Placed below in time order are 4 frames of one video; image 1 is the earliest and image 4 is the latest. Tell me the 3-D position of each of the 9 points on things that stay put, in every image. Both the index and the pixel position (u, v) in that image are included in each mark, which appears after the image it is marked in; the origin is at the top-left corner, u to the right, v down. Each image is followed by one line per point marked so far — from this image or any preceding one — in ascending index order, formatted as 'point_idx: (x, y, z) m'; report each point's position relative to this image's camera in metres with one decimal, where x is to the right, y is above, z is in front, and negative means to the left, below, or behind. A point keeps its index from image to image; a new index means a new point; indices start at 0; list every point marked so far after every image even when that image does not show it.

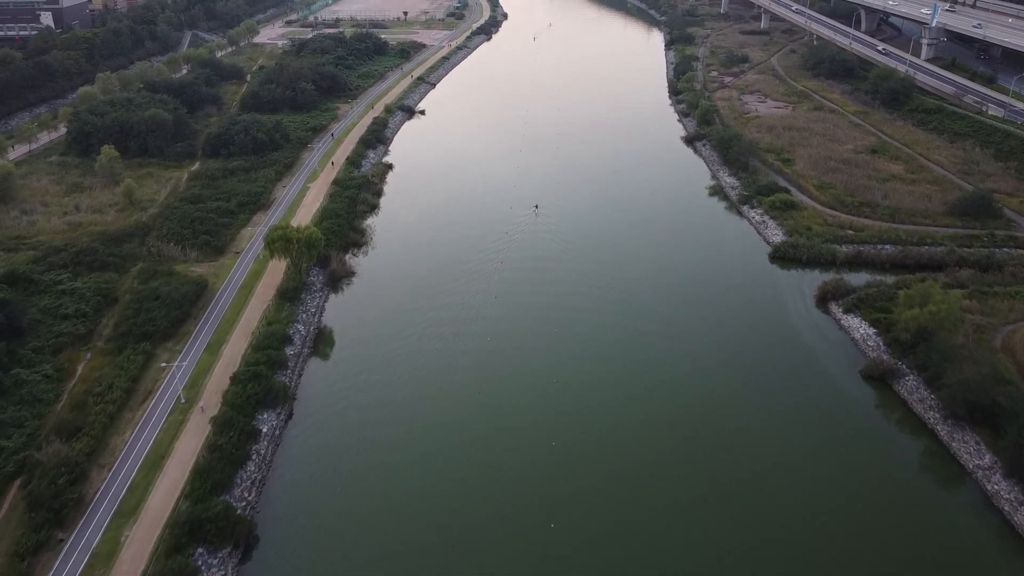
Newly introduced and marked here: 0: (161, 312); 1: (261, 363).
0: (-10.5, -0.7, +19.4) m
1: (-6.9, -2.1, +17.7) m
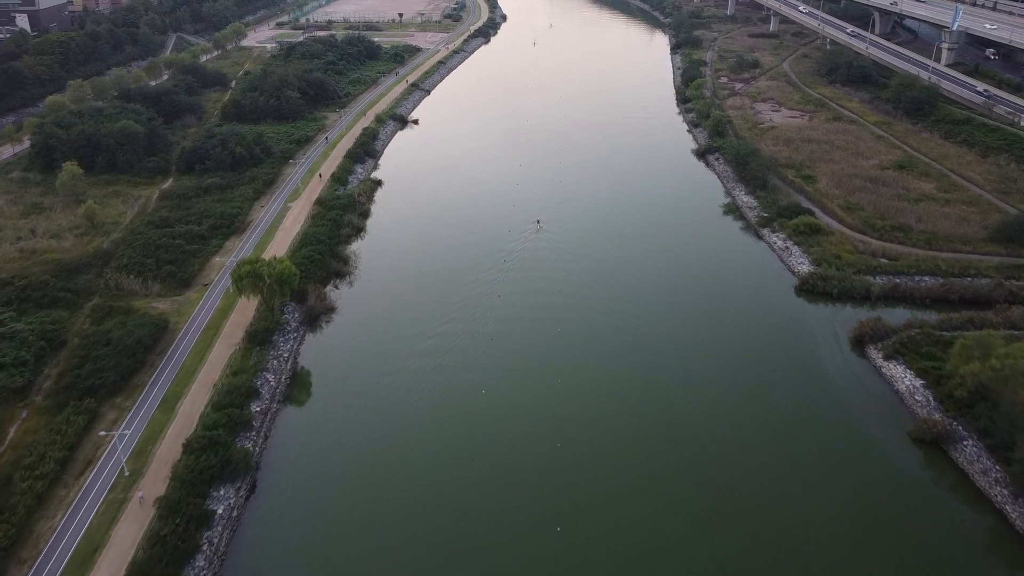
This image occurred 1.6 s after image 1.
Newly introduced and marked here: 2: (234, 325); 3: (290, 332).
0: (-10.6, -1.9, +17.0) m
1: (-6.9, -3.3, +15.3) m
2: (-8.3, -1.1, +19.3) m
3: (-6.7, -1.4, +19.5) m
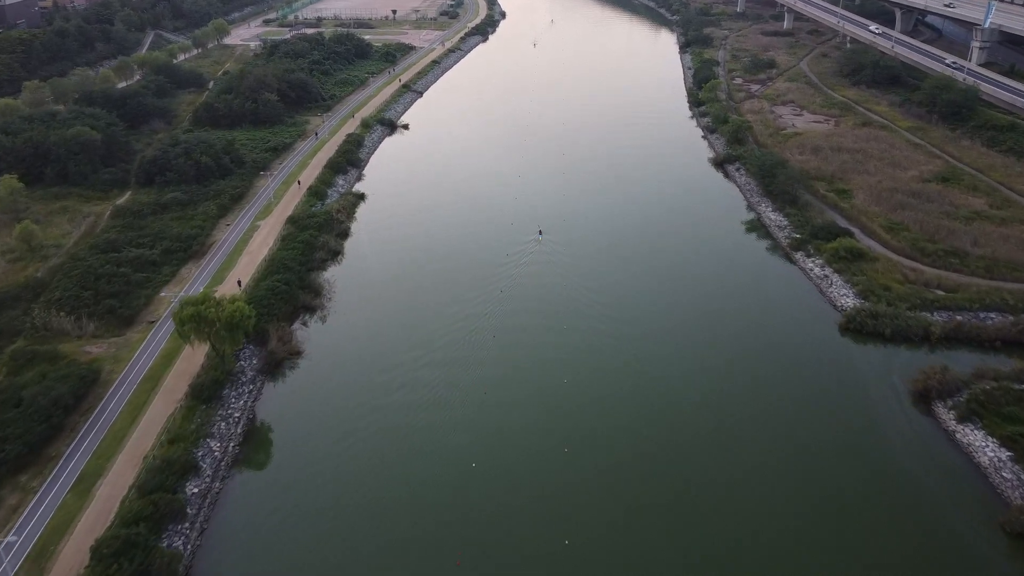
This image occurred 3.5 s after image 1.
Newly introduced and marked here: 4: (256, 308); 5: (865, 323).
0: (-10.7, -3.0, +14.0) m
1: (-7.0, -4.4, +12.2) m
2: (-8.3, -2.2, +16.2) m
3: (-6.8, -2.4, +16.4) m
4: (-7.2, -0.5, +18.2) m
5: (+10.2, -1.0, +18.6) m
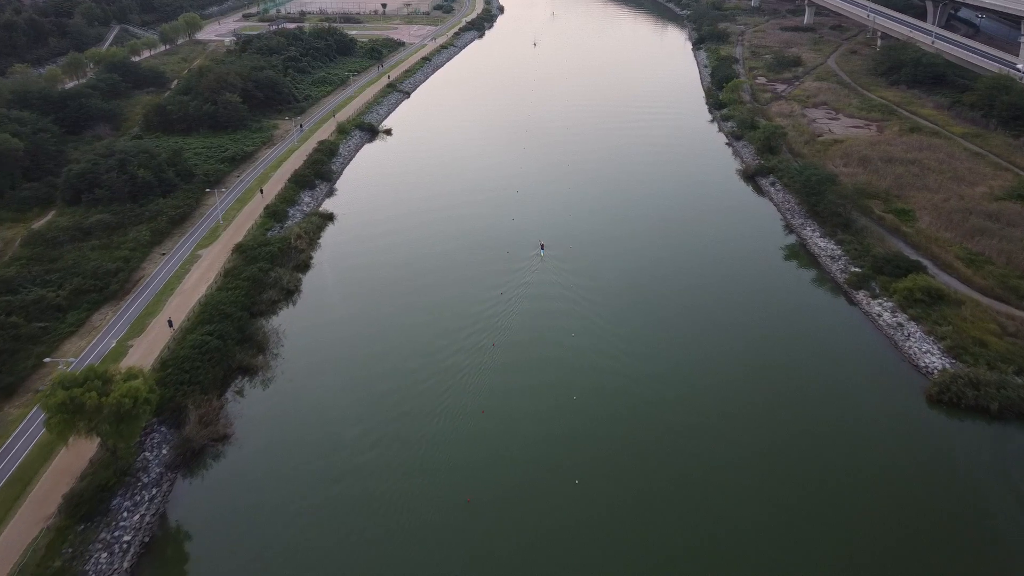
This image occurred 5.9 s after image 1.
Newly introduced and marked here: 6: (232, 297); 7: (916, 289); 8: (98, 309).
0: (-10.8, -4.3, +9.8) m
1: (-7.1, -5.7, +8.1) m
2: (-8.5, -3.5, +12.0) m
3: (-6.9, -3.8, +12.3) m
4: (-7.3, -1.8, +14.1) m
5: (+10.0, -2.3, +14.5) m
6: (-7.3, -0.2, +17.1) m
7: (+10.8, 0.0, +17.2) m
8: (-10.8, -0.5, +16.8) m
